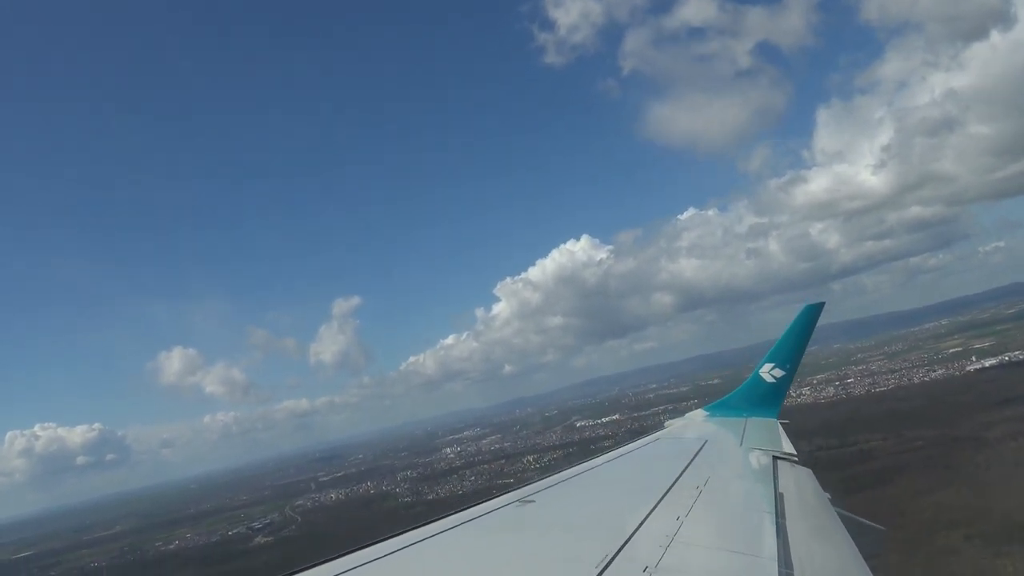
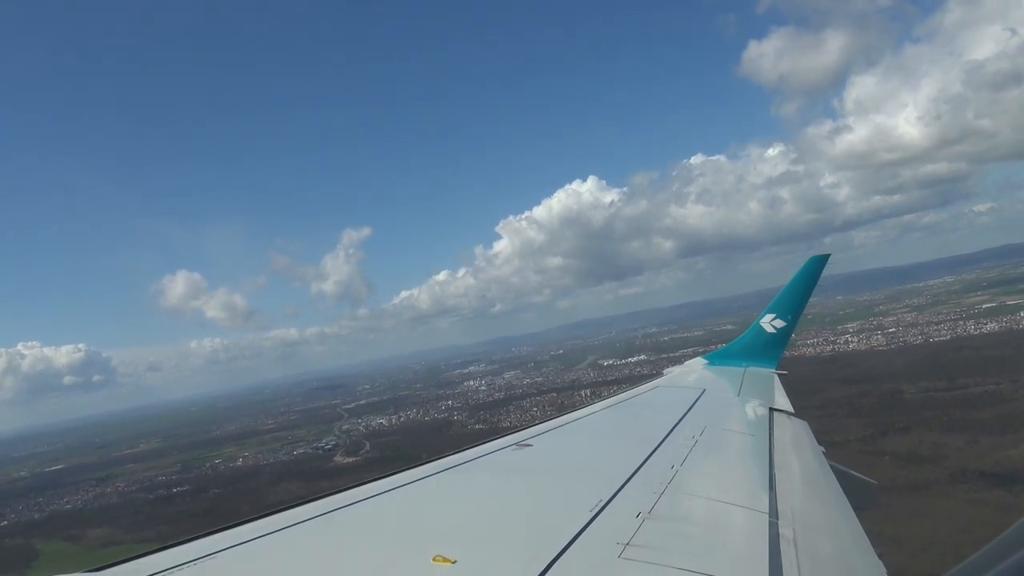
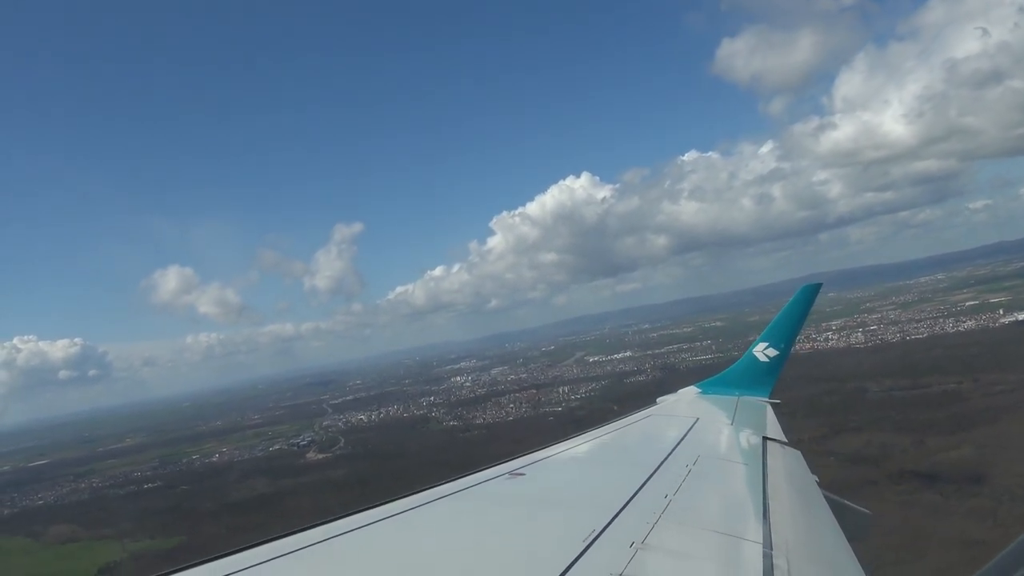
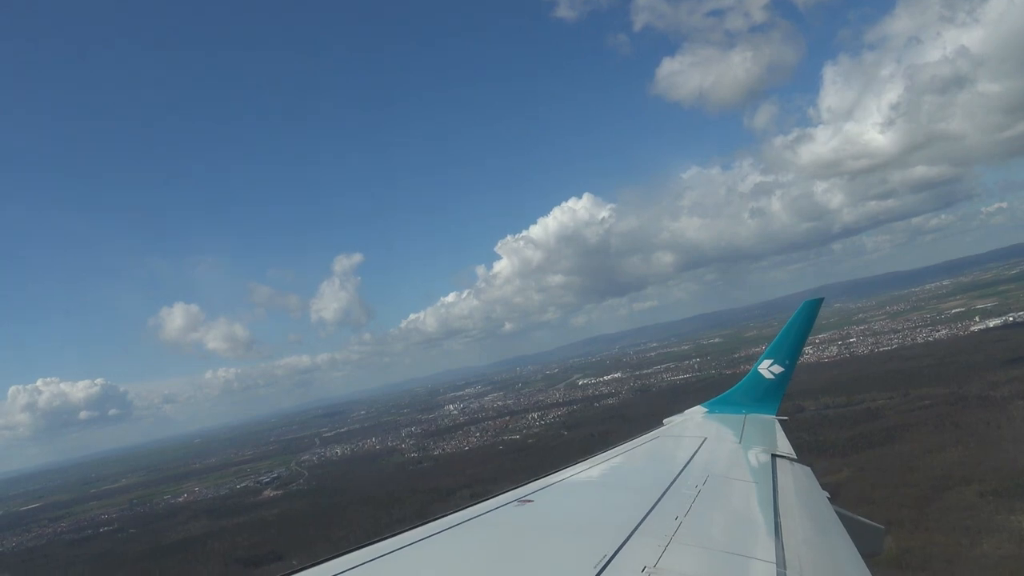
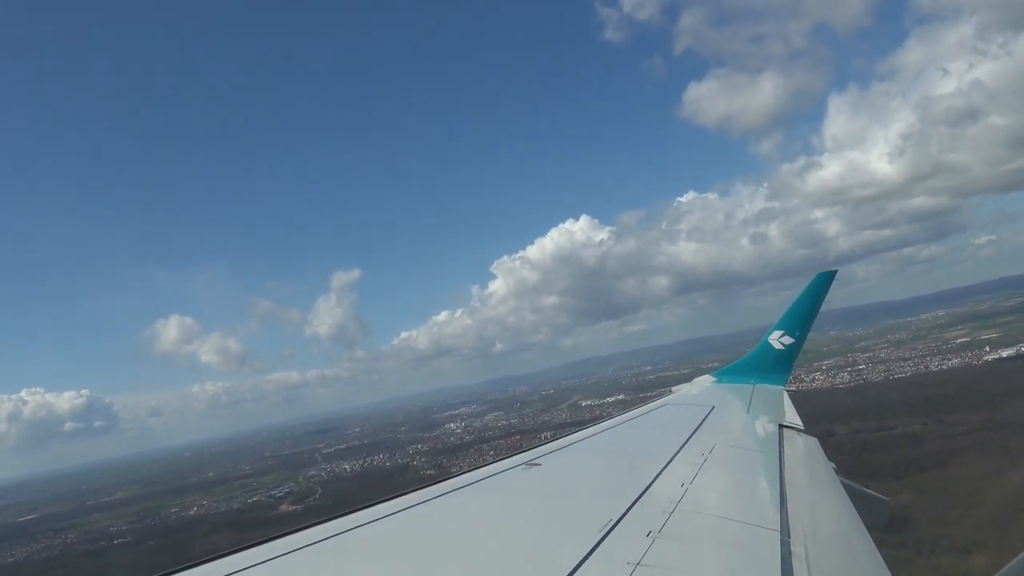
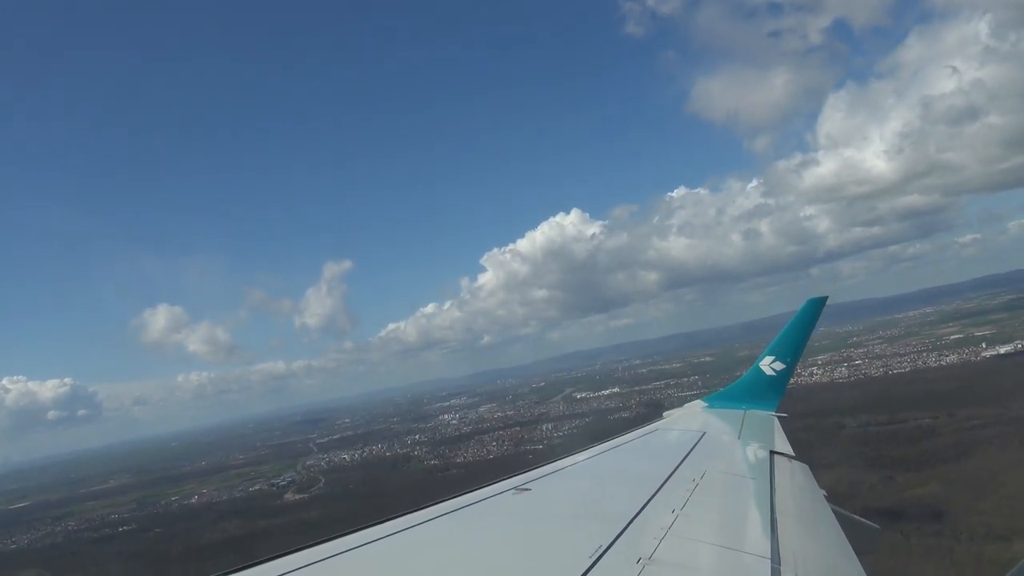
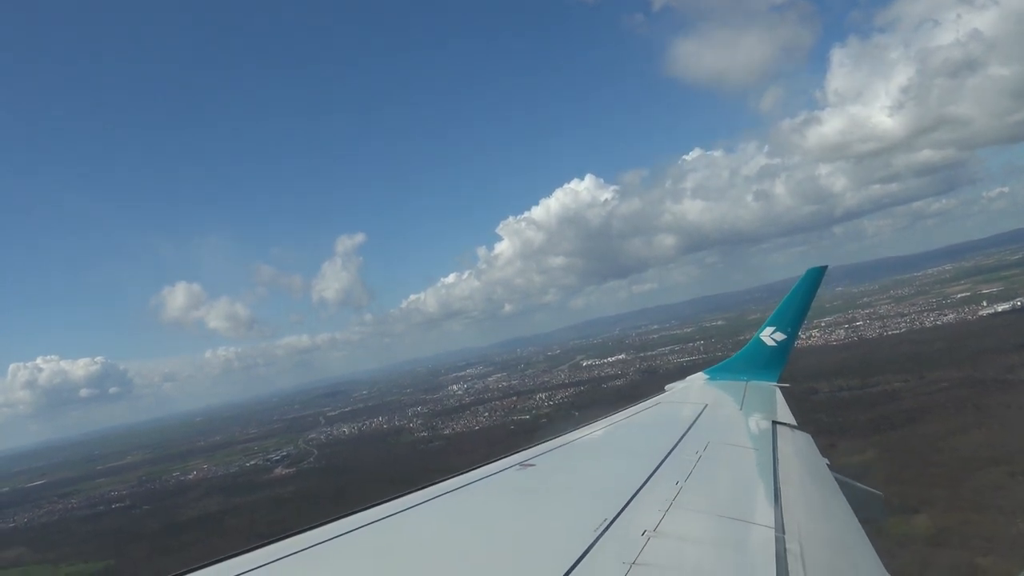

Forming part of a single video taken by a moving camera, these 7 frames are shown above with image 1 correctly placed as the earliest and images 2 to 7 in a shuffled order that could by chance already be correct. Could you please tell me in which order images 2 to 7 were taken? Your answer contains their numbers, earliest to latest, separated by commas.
4, 7, 5, 6, 3, 2
